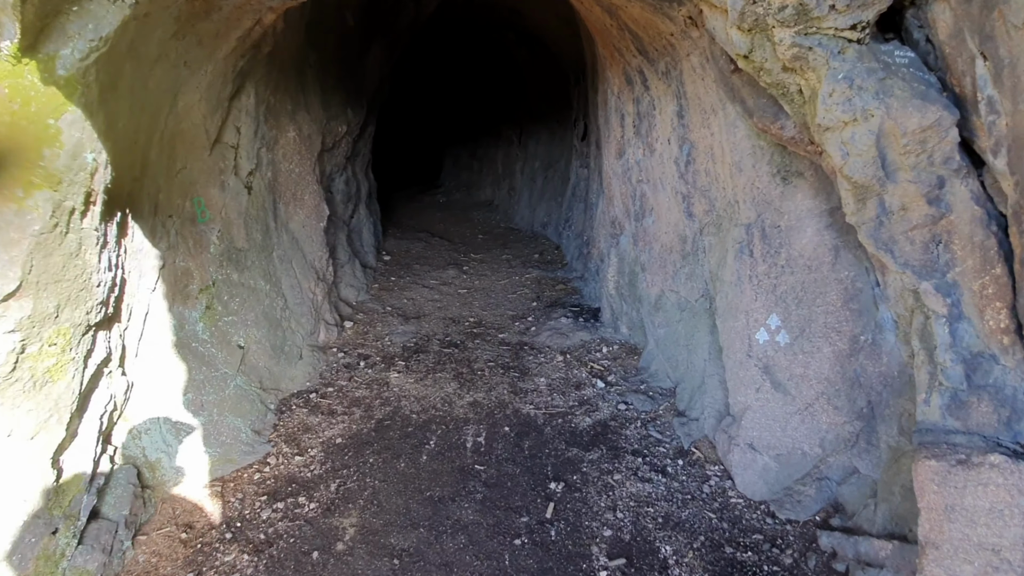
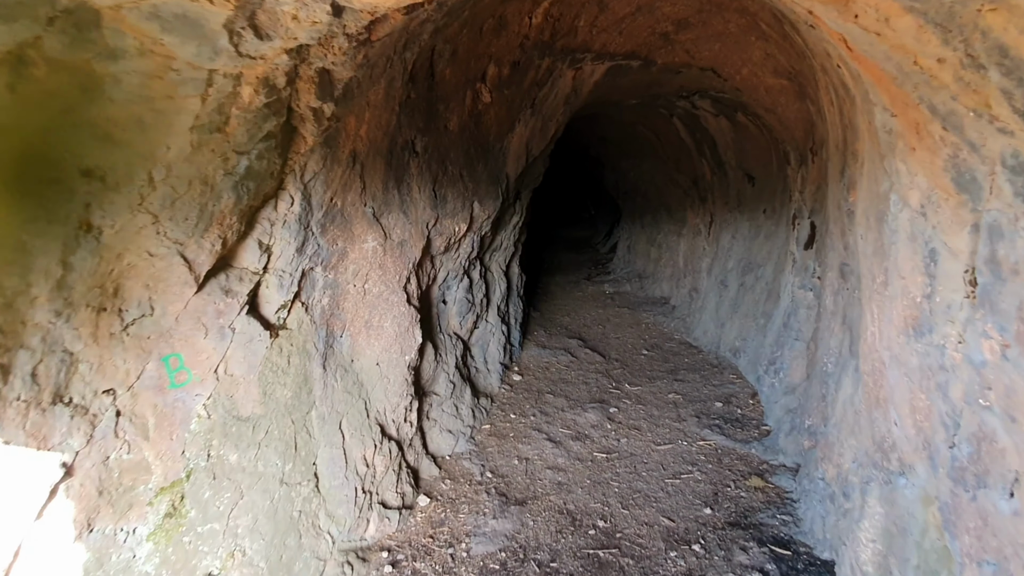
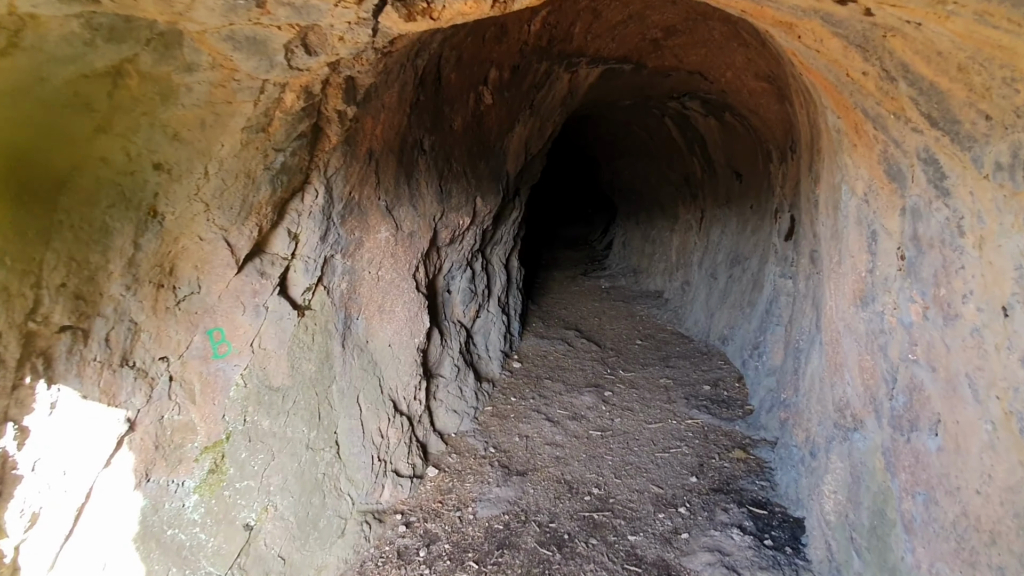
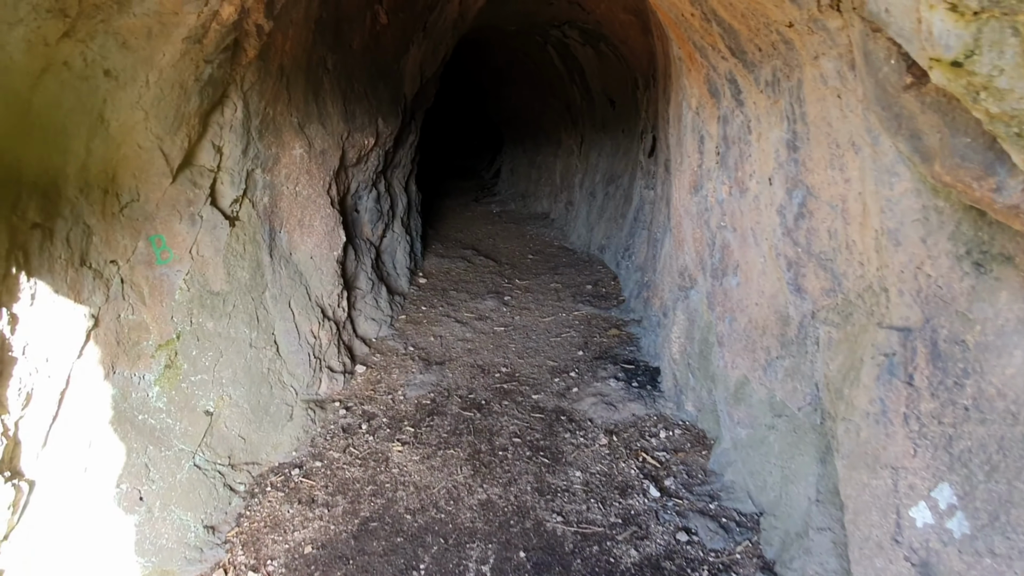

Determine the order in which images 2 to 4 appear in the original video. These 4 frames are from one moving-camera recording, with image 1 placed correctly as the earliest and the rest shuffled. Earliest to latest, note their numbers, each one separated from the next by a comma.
4, 3, 2
